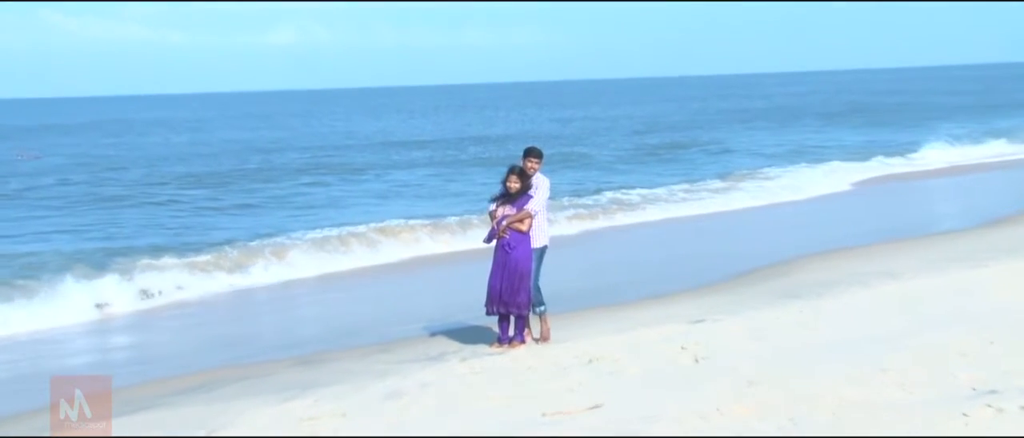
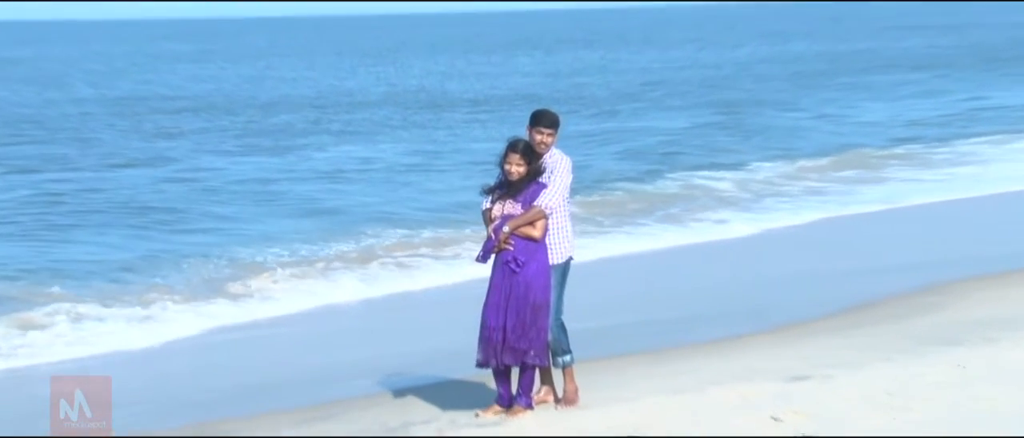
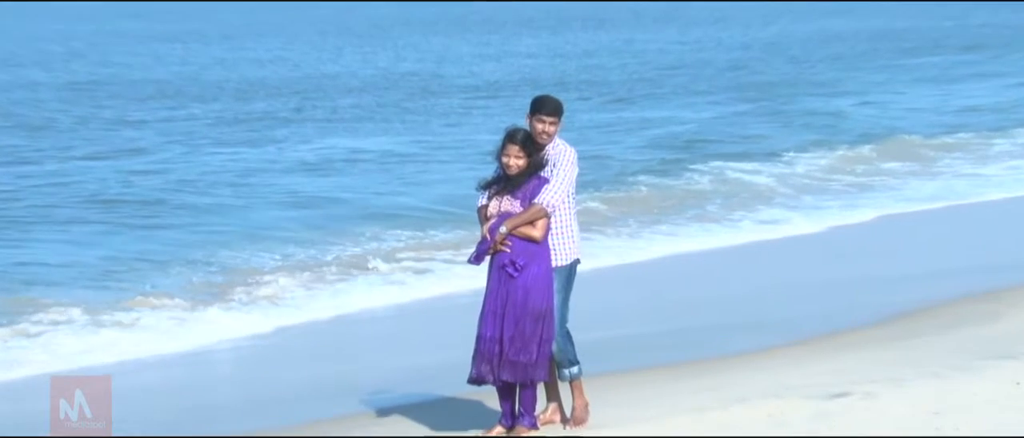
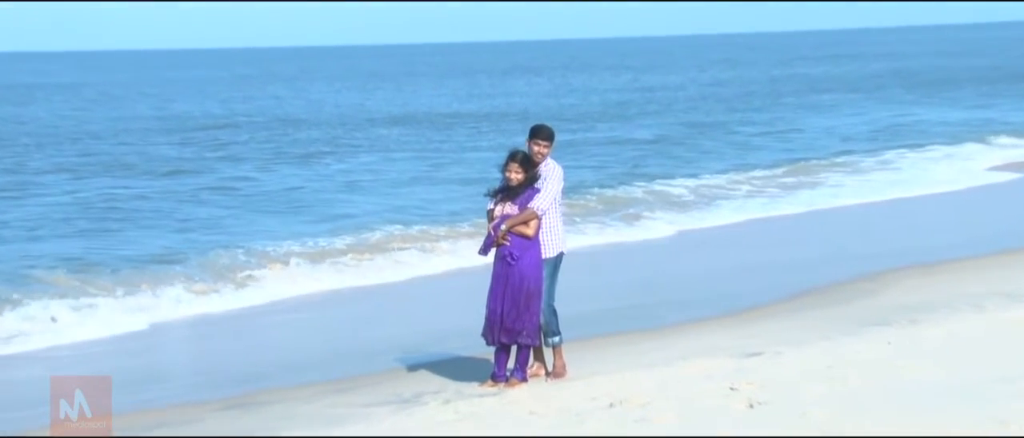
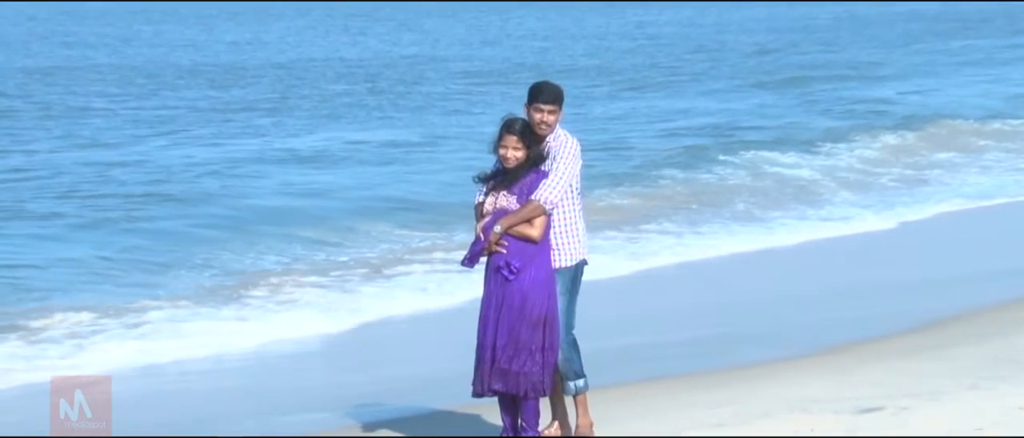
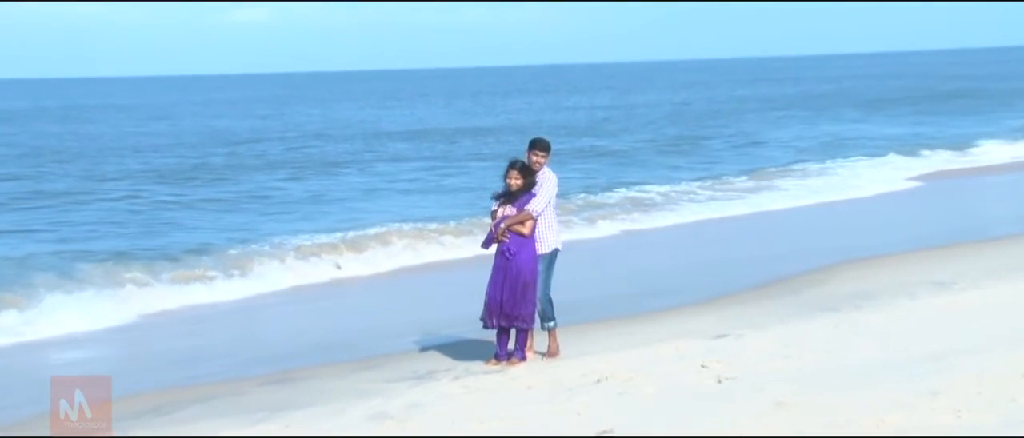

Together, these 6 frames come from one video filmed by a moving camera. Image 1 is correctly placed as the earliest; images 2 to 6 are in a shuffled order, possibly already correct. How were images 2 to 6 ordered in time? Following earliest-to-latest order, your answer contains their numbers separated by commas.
6, 4, 2, 3, 5
